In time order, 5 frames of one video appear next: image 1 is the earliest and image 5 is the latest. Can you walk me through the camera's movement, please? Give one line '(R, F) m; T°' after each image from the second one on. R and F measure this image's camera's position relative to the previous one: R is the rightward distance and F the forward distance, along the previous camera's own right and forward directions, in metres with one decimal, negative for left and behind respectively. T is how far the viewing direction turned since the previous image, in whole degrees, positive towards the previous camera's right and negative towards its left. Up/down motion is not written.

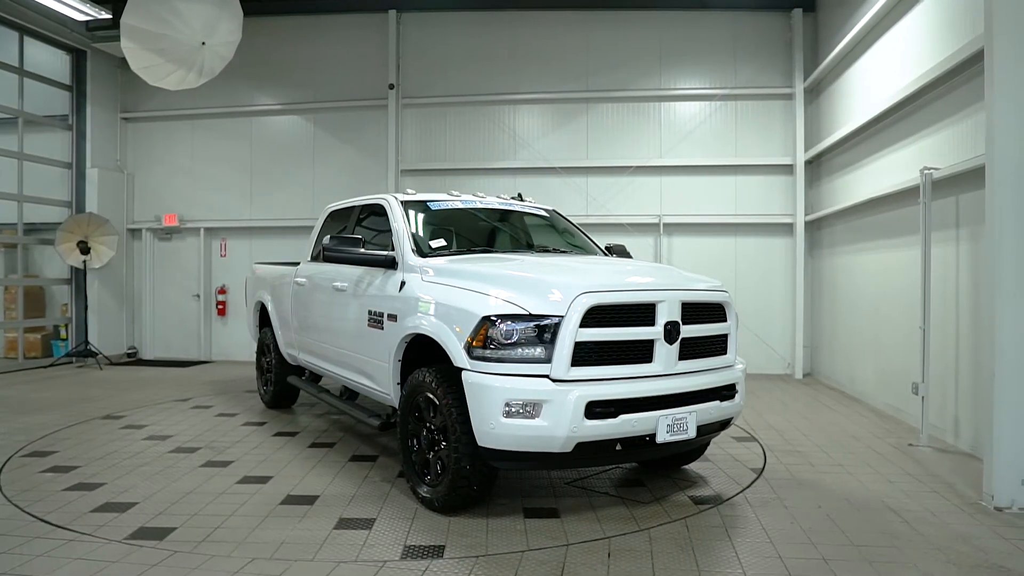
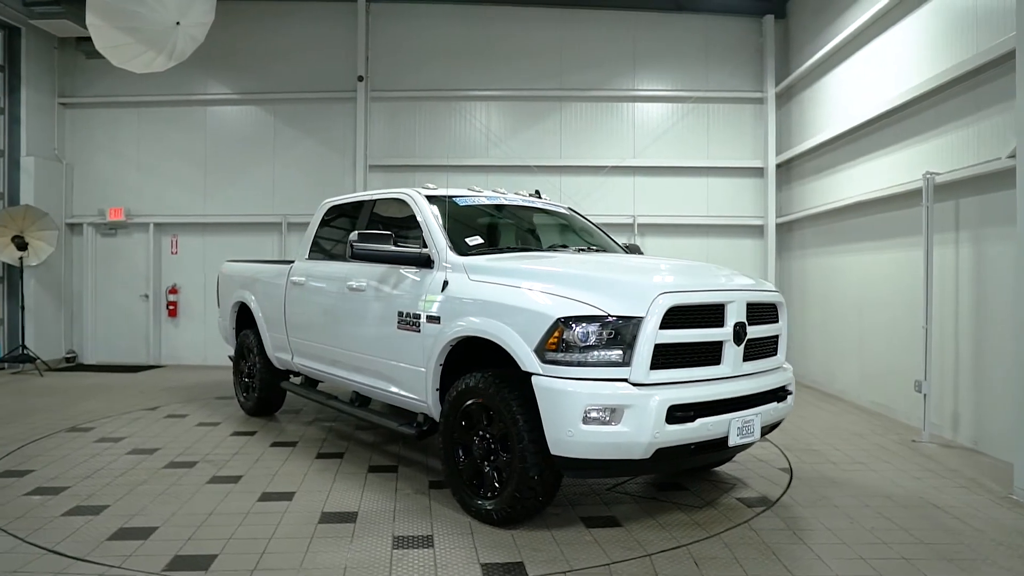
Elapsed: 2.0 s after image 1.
(-0.7, +0.2) m; +6°
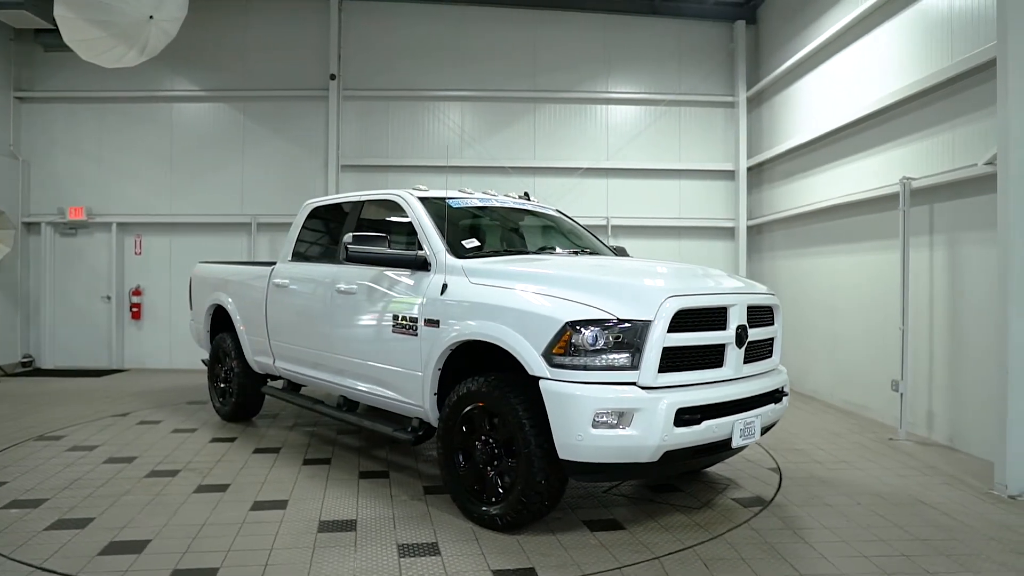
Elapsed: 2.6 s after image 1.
(-0.2, 0.0) m; +3°
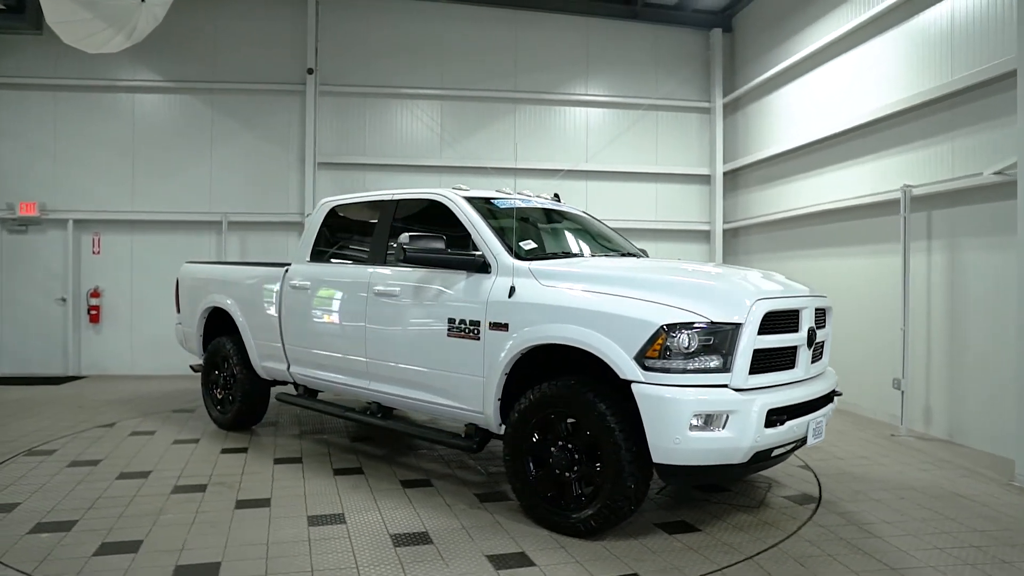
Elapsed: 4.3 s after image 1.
(-0.8, +0.1) m; +6°
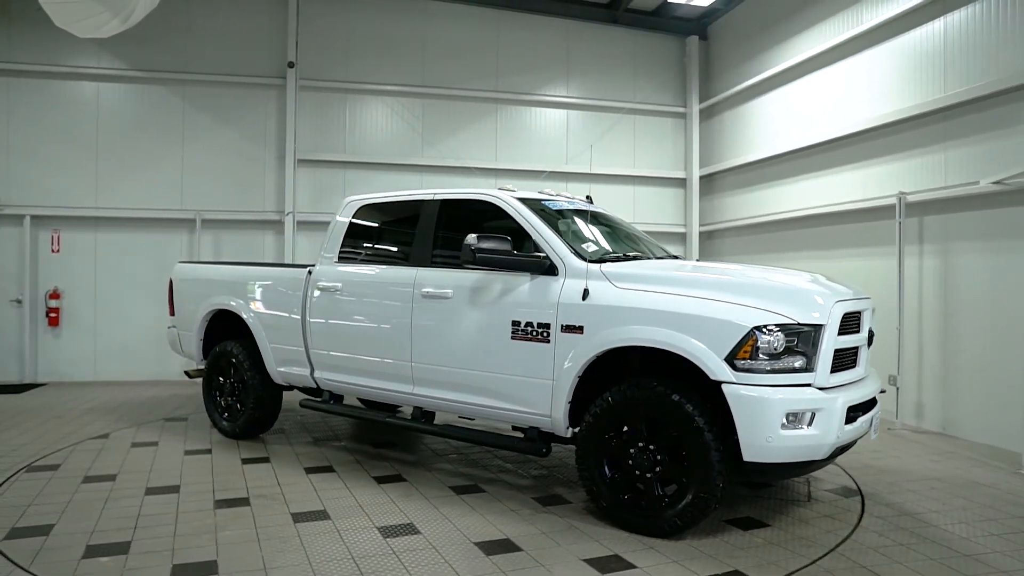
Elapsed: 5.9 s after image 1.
(-0.8, +0.1) m; +6°
